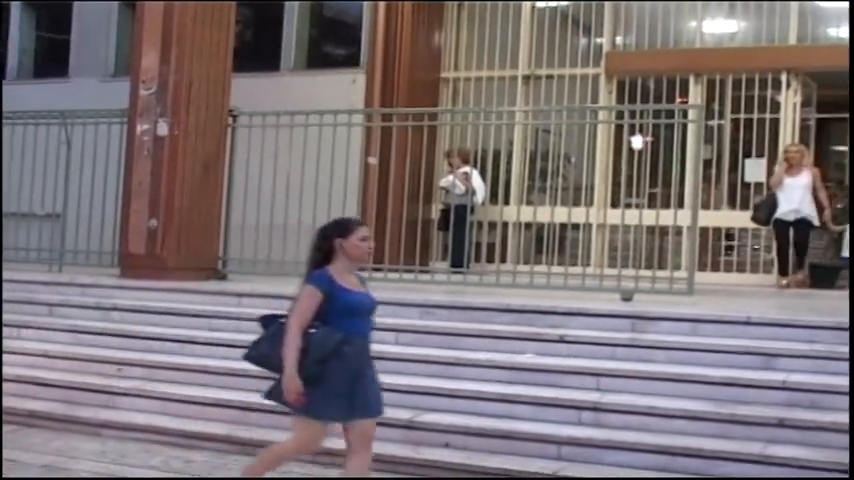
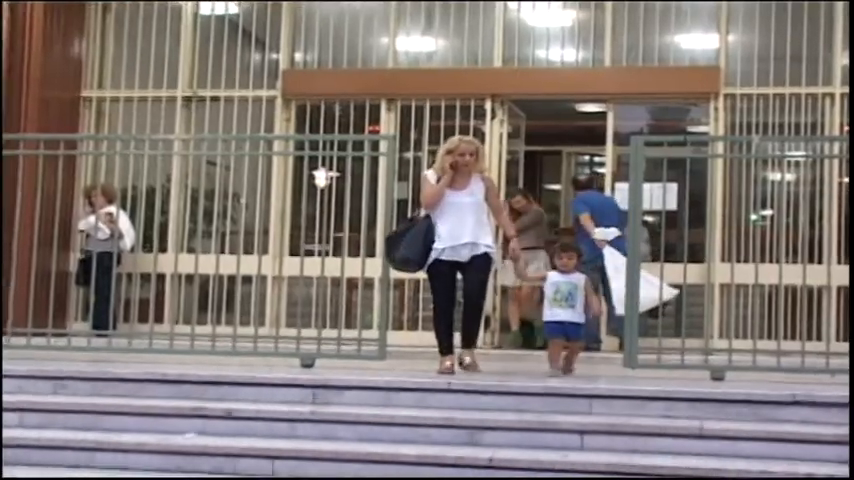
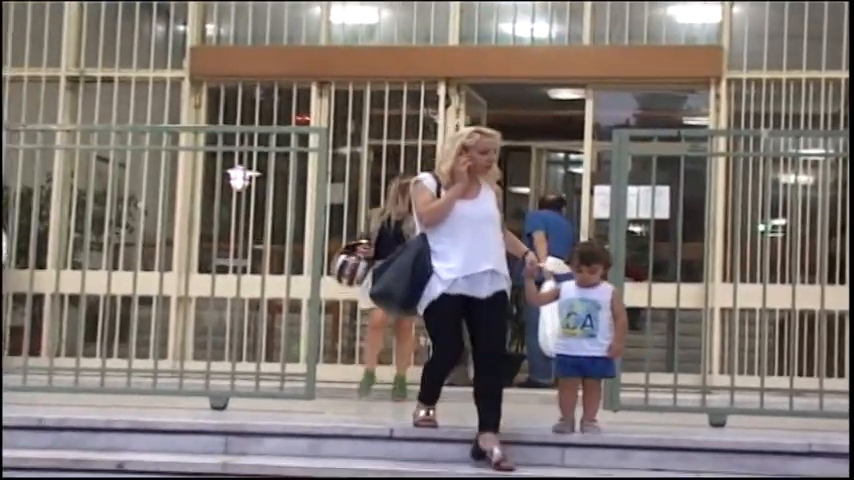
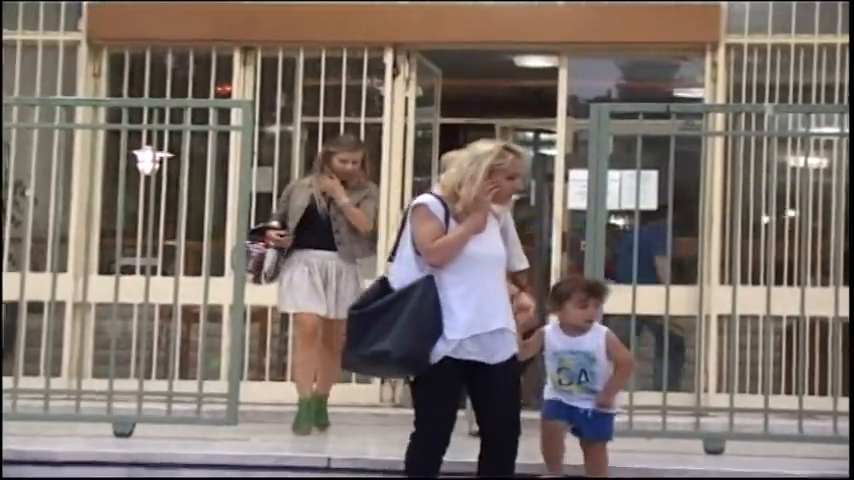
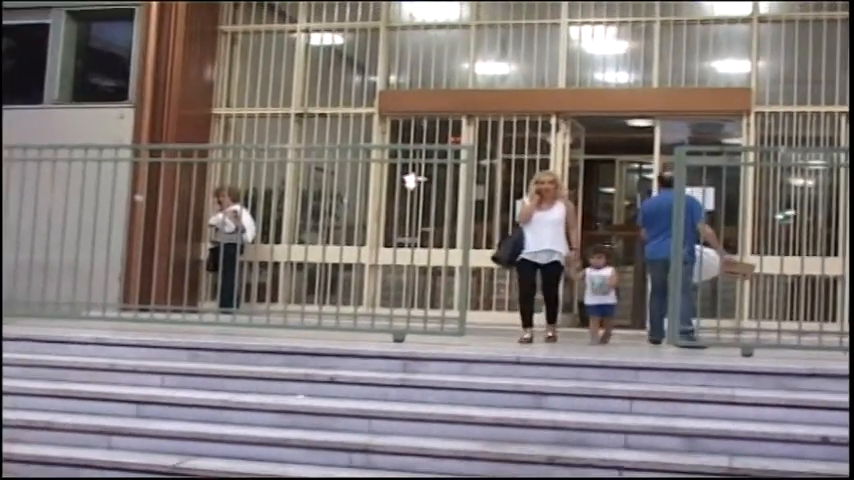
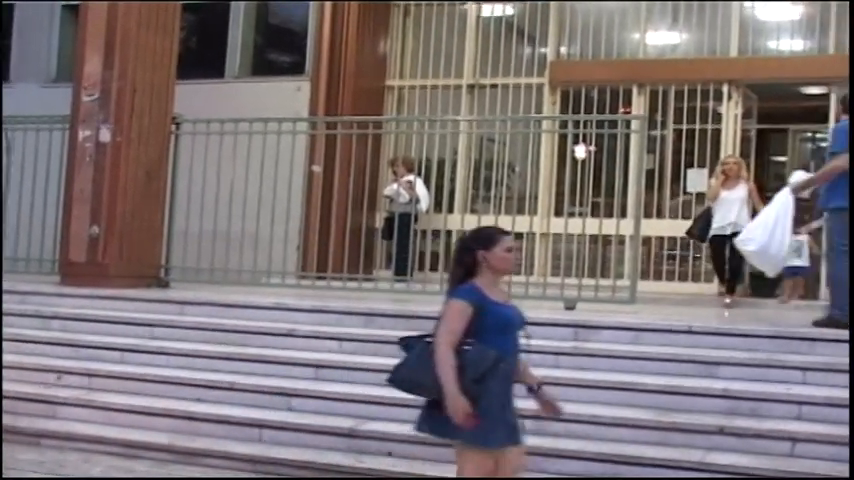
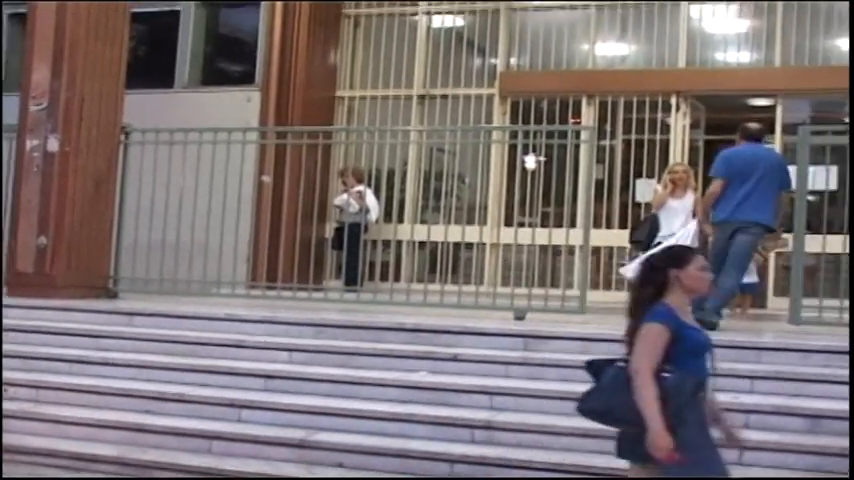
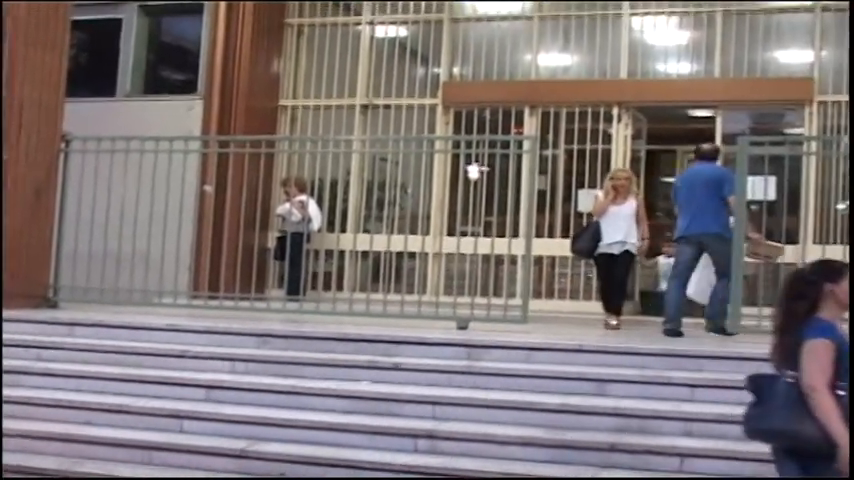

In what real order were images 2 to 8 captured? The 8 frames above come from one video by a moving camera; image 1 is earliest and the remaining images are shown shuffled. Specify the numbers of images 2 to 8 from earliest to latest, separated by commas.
6, 7, 8, 5, 2, 3, 4
